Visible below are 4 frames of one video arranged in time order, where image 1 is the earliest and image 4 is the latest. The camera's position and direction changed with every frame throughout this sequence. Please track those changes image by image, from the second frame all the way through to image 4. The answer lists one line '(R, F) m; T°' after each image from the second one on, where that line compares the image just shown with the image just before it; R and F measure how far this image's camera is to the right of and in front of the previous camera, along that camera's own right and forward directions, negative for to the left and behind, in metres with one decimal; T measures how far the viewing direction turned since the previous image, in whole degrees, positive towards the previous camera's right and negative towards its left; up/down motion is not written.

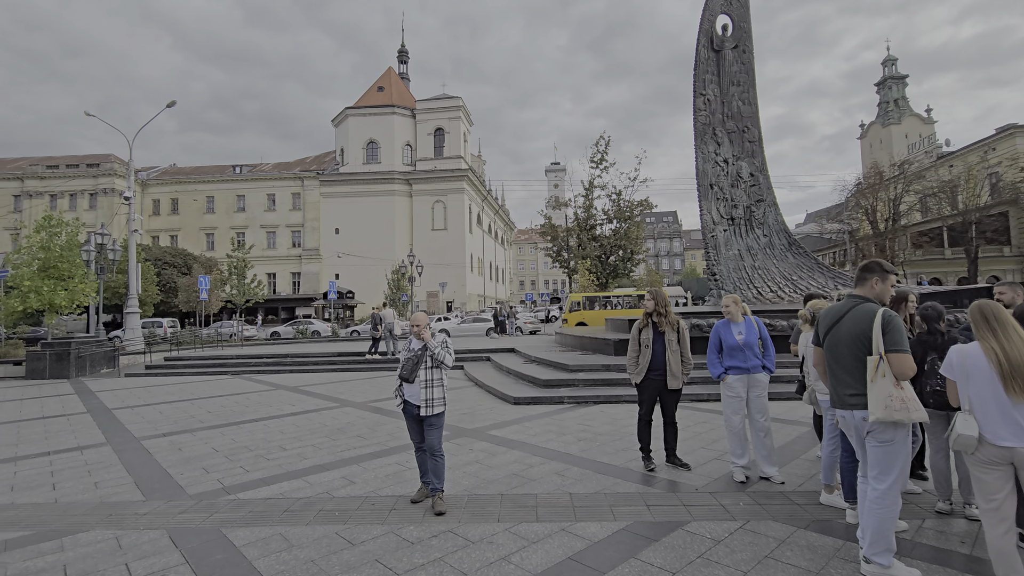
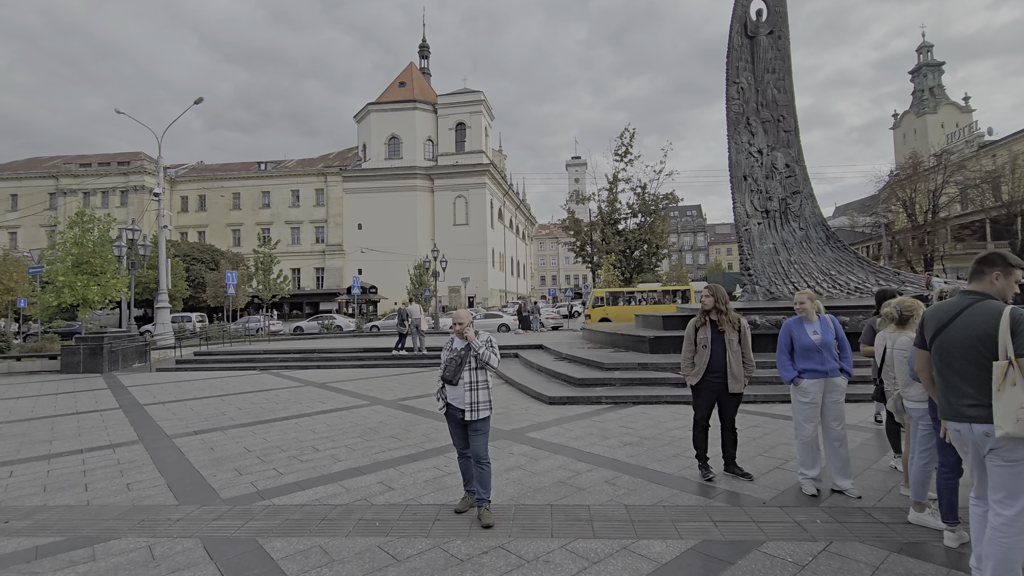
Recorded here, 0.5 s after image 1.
(-0.2, +0.3) m; -2°
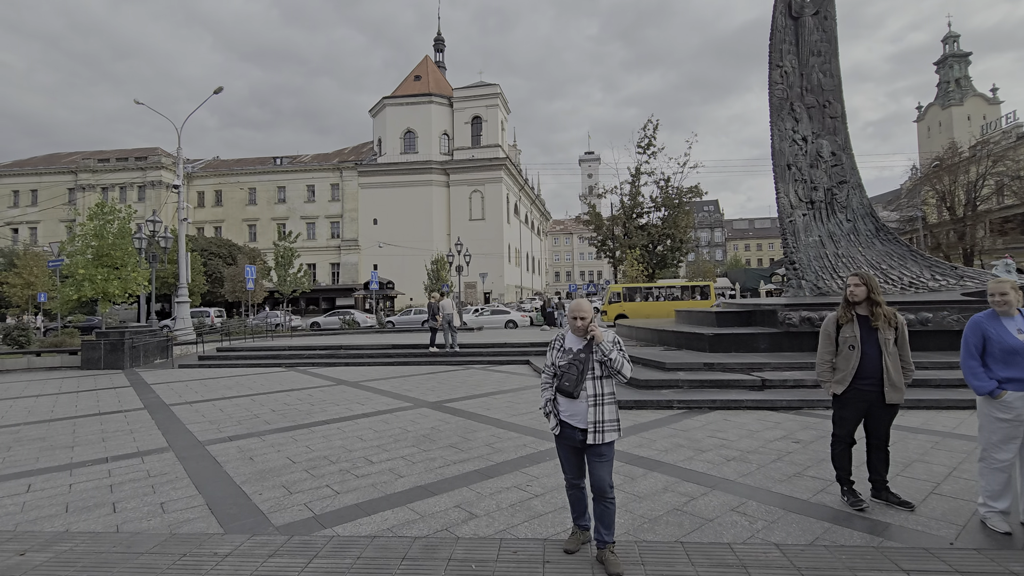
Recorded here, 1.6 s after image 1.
(-0.6, +0.7) m; -1°
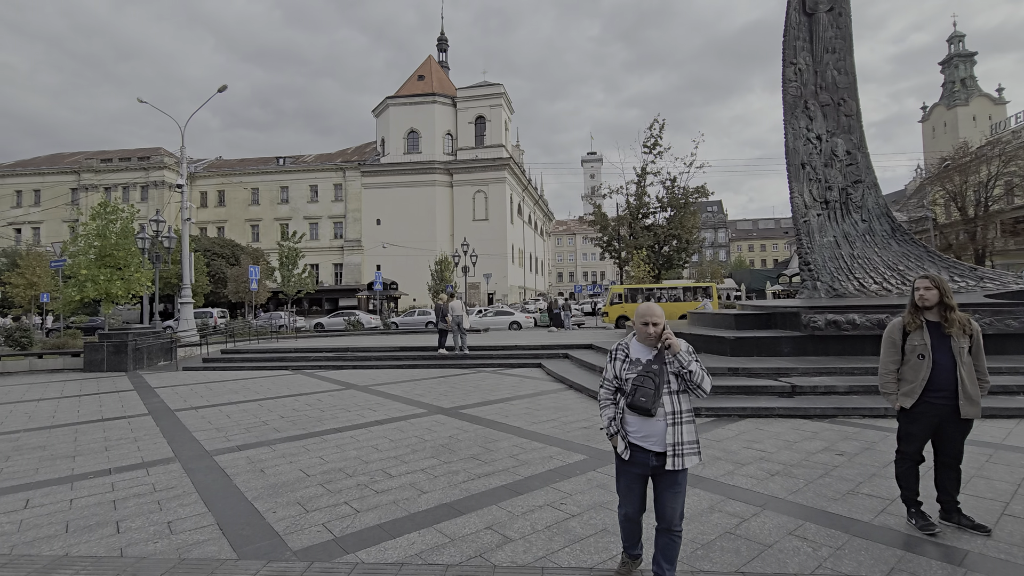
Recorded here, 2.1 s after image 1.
(-0.2, +0.3) m; 0°
